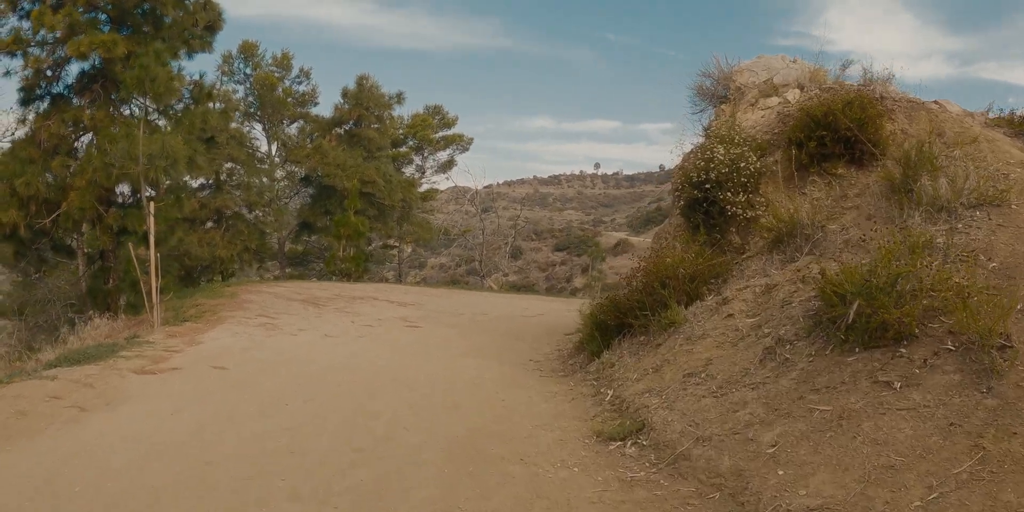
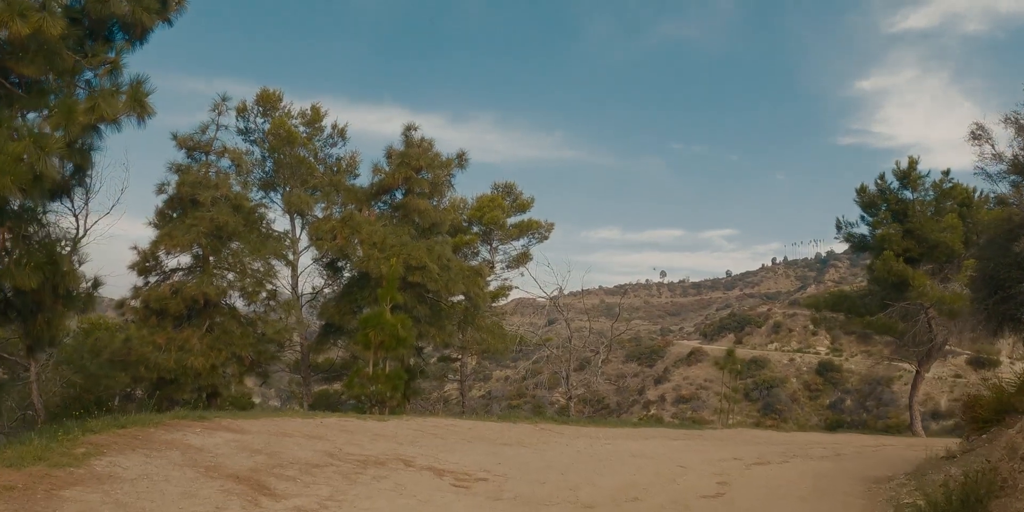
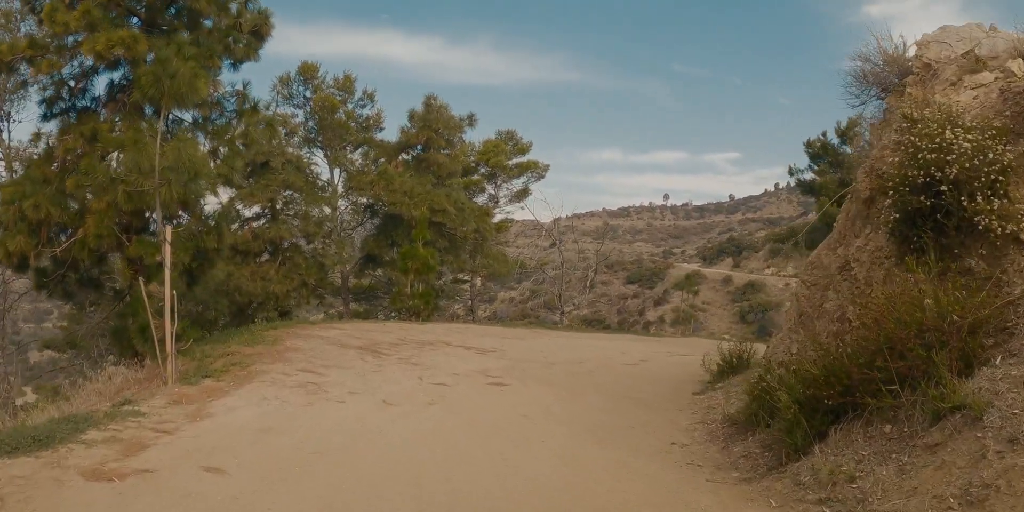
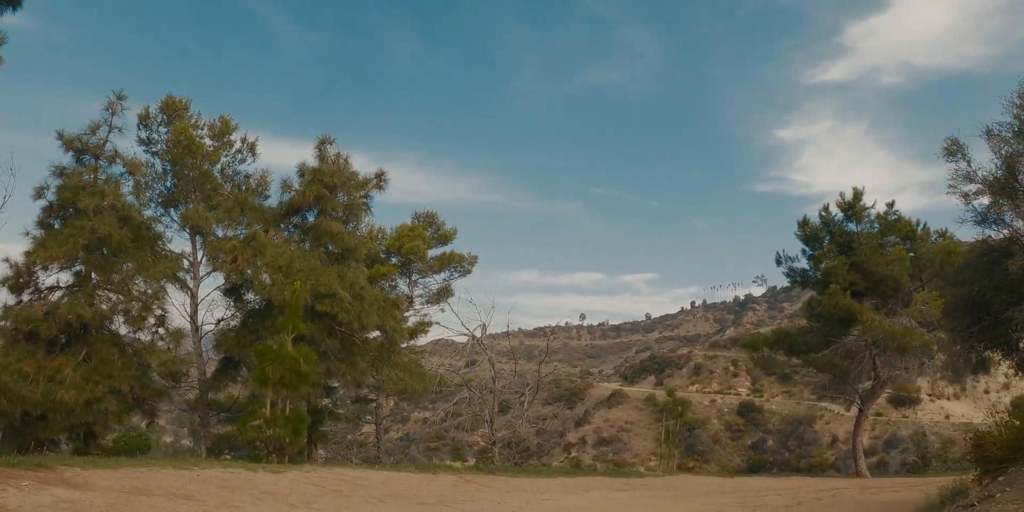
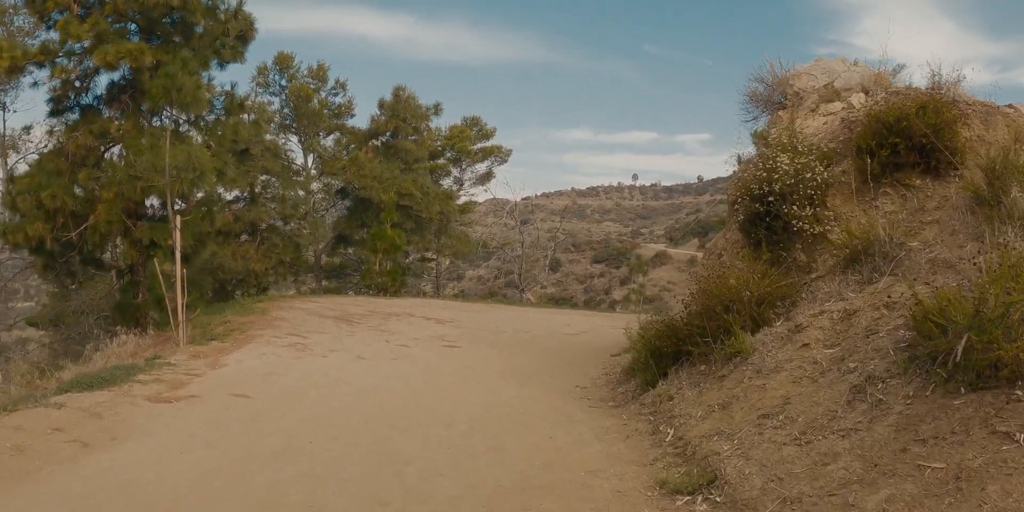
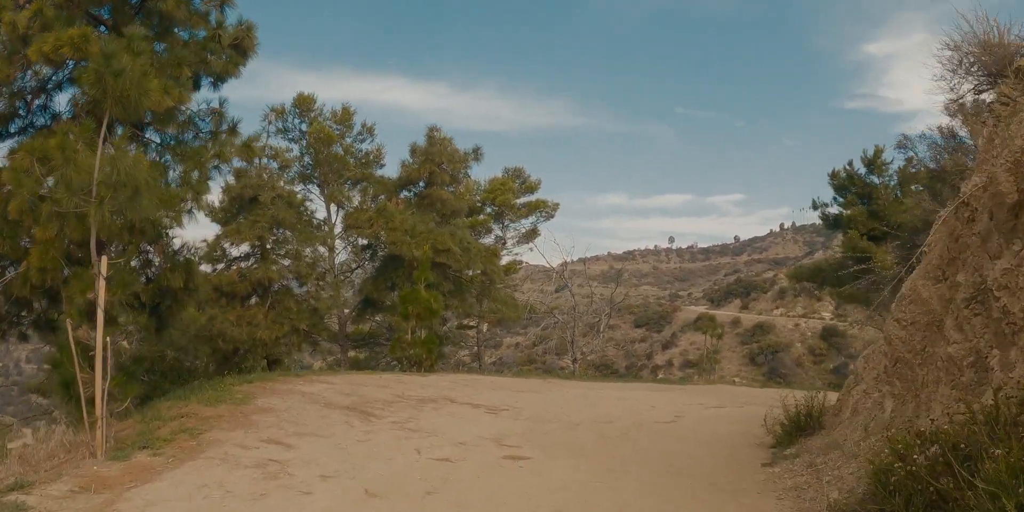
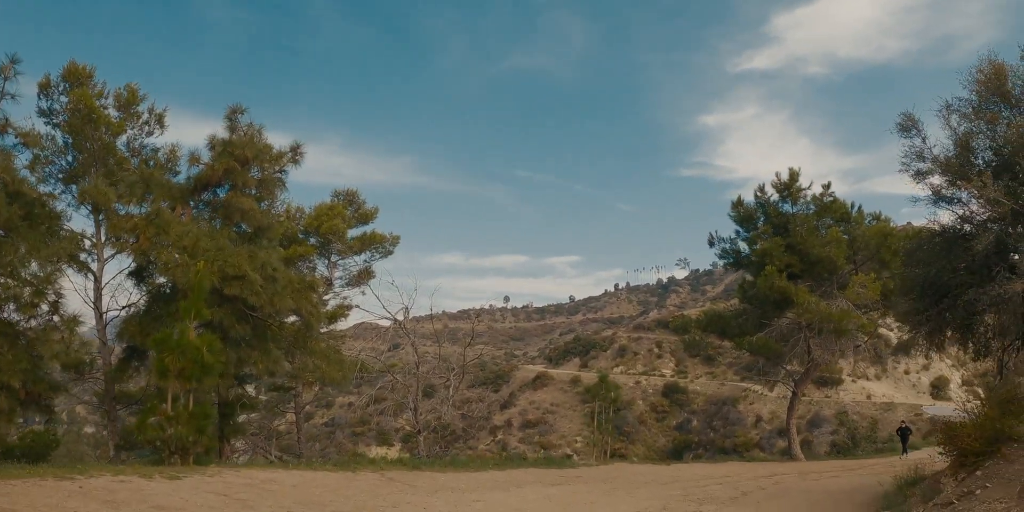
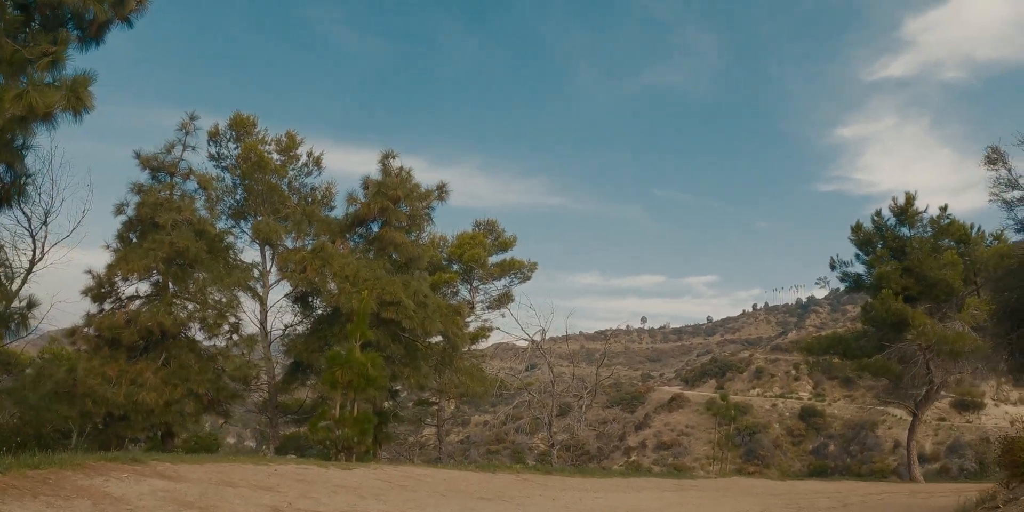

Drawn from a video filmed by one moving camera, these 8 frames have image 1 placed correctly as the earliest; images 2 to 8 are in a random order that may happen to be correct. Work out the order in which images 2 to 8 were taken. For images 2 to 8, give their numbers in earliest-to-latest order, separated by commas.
5, 3, 6, 2, 8, 4, 7
